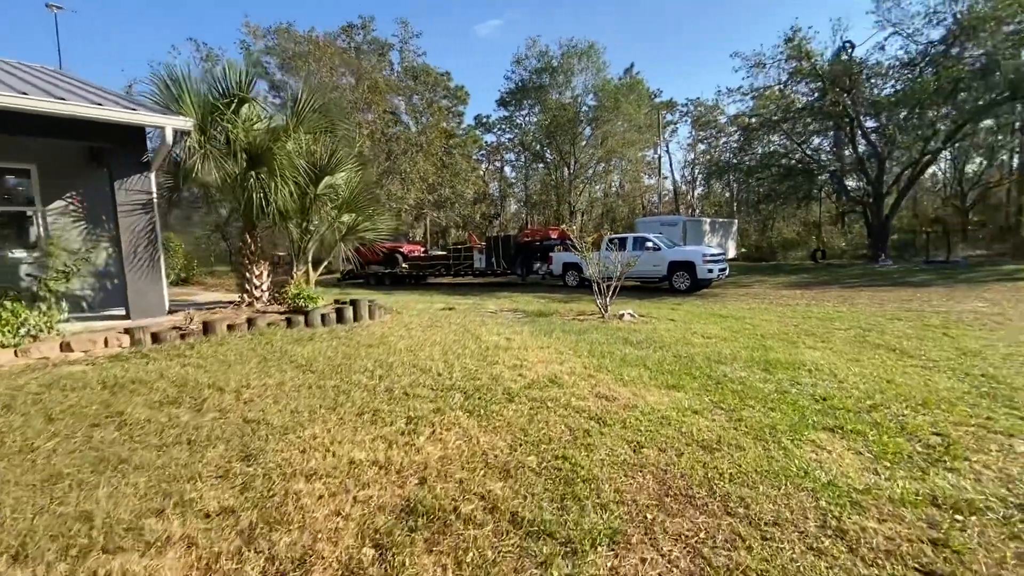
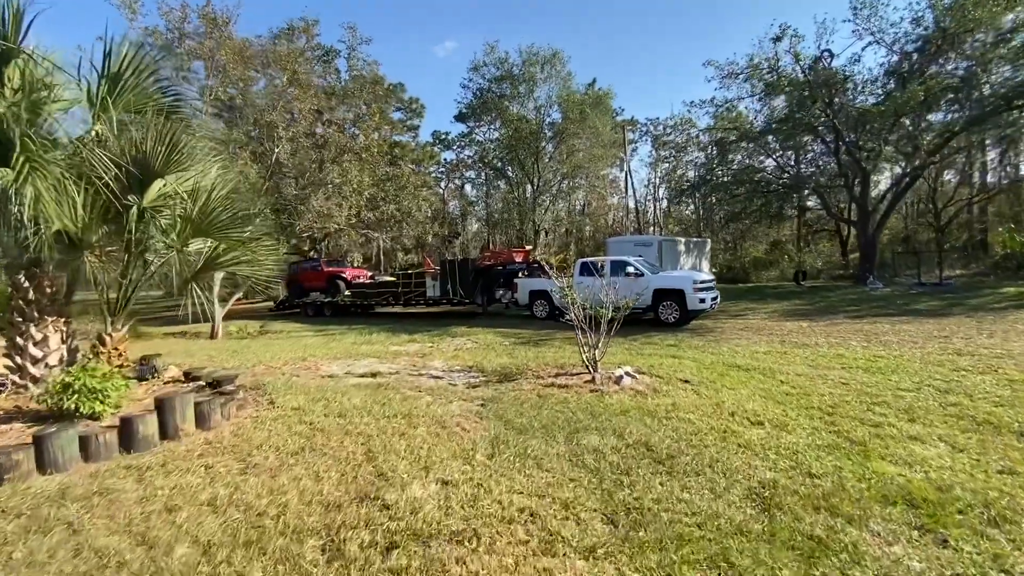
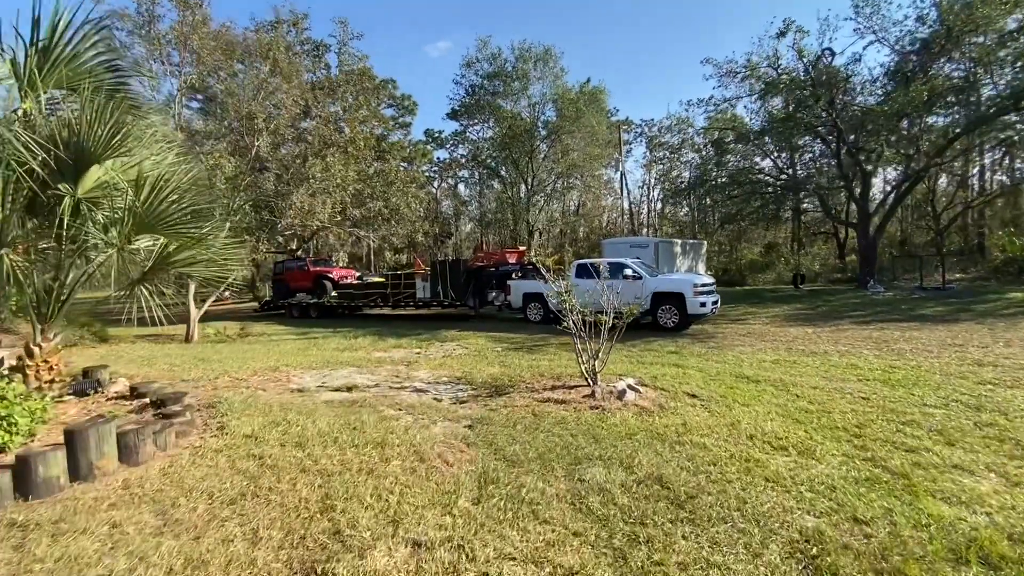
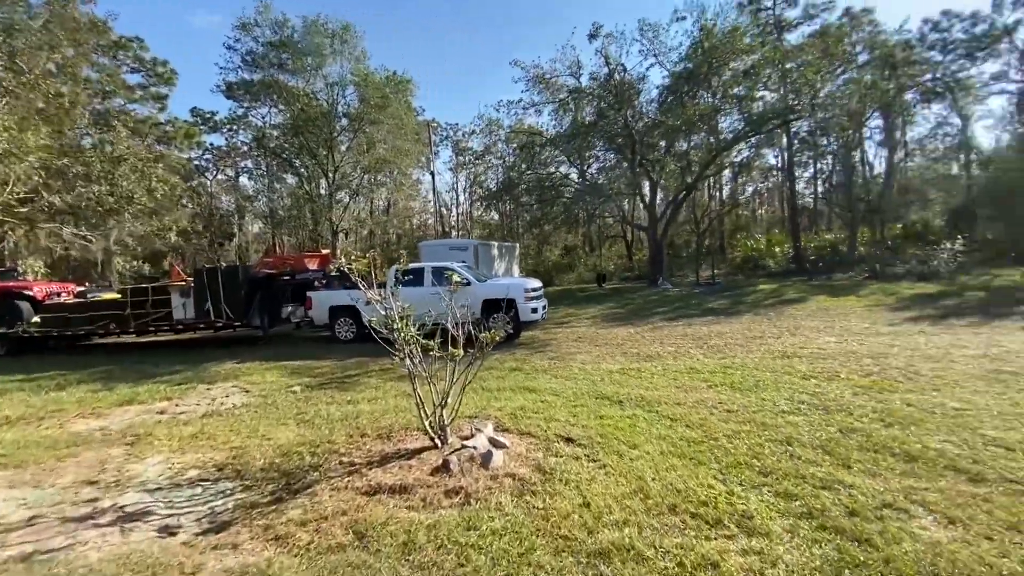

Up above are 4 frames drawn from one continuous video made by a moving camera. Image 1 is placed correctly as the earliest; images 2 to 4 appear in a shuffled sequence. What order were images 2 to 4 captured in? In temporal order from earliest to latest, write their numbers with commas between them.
2, 3, 4
